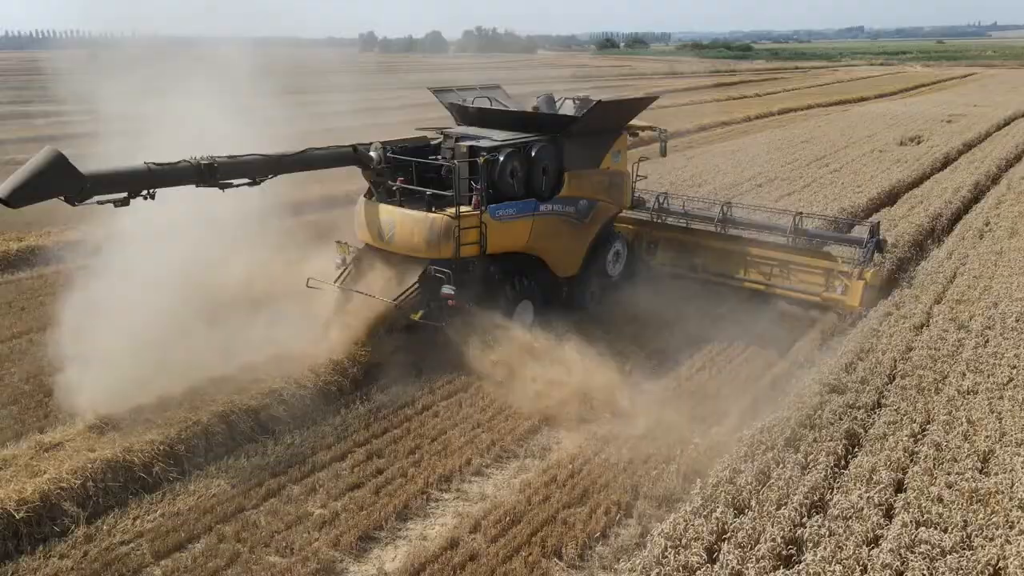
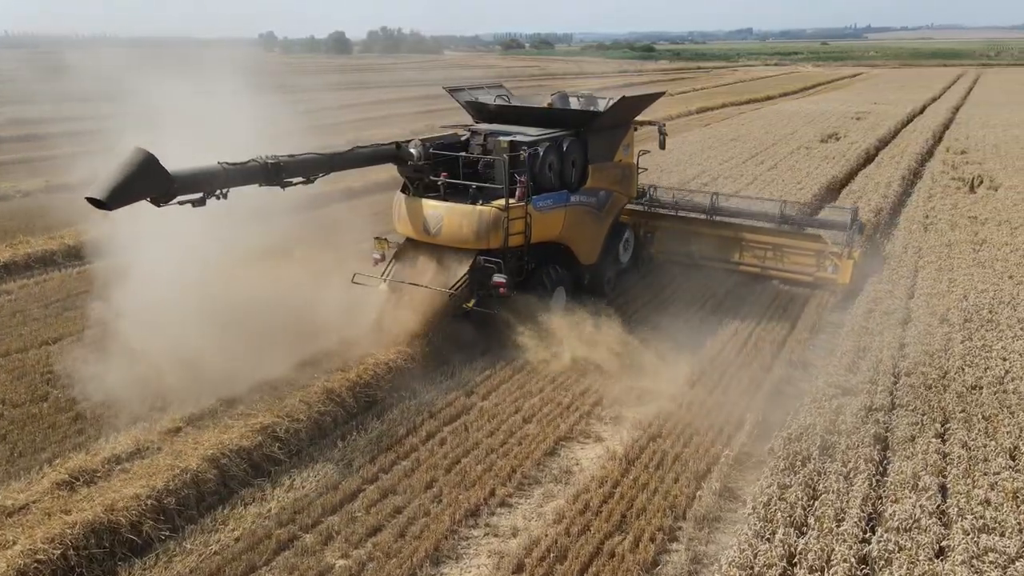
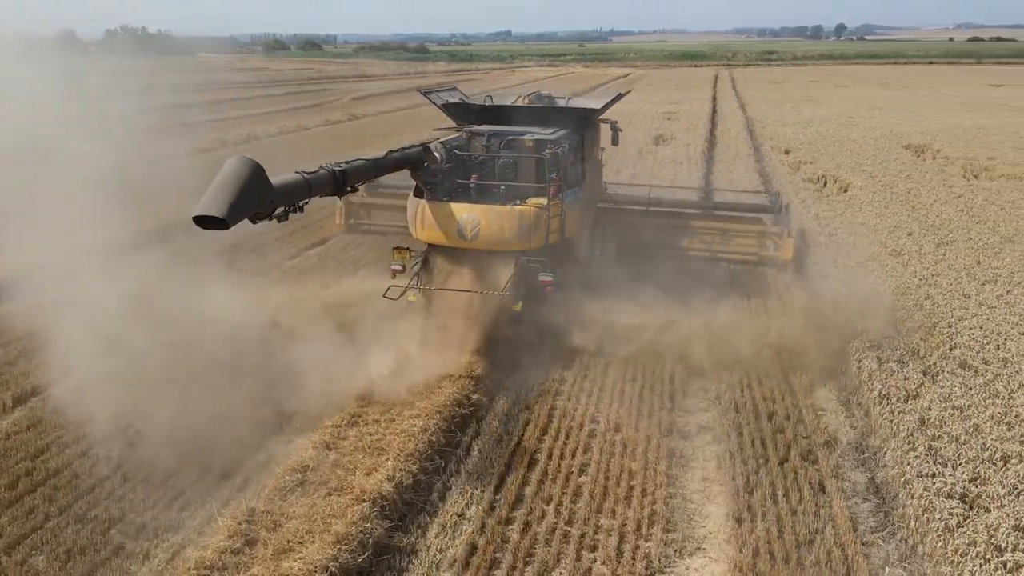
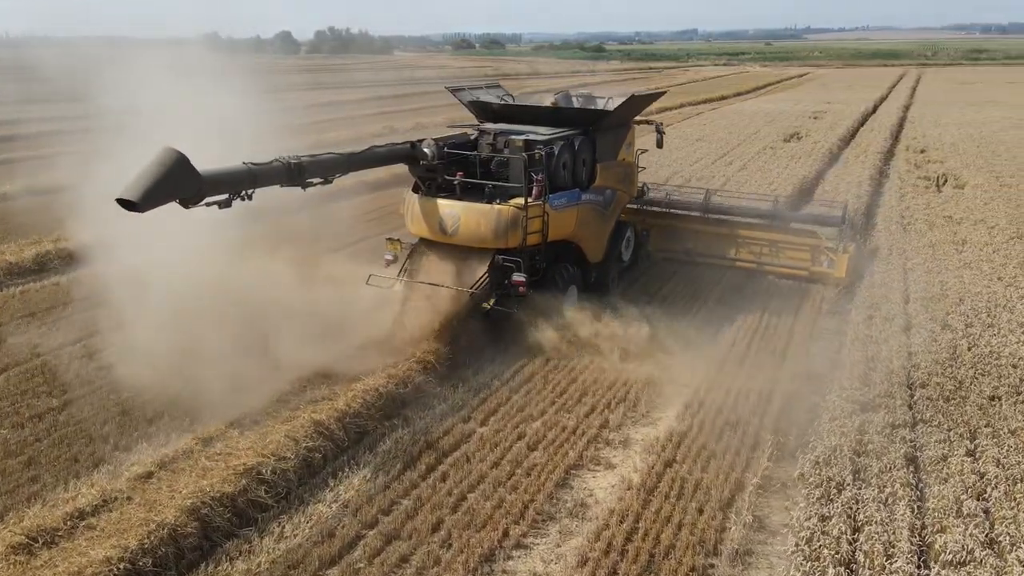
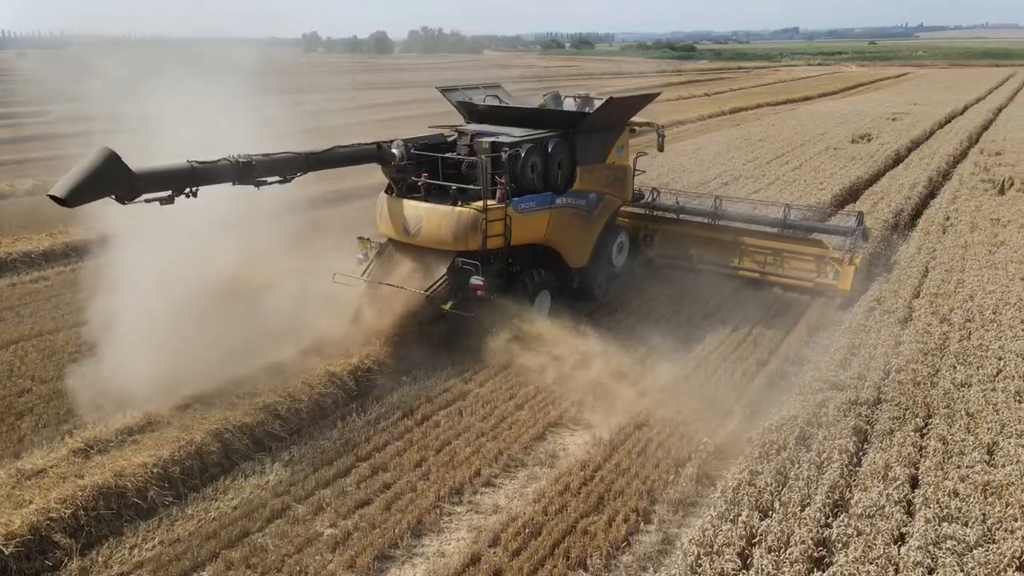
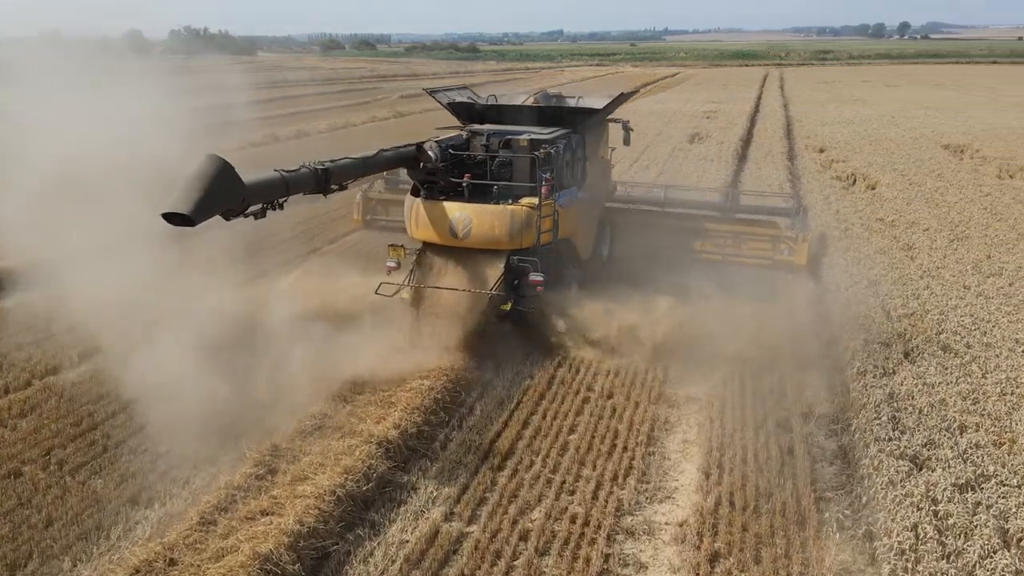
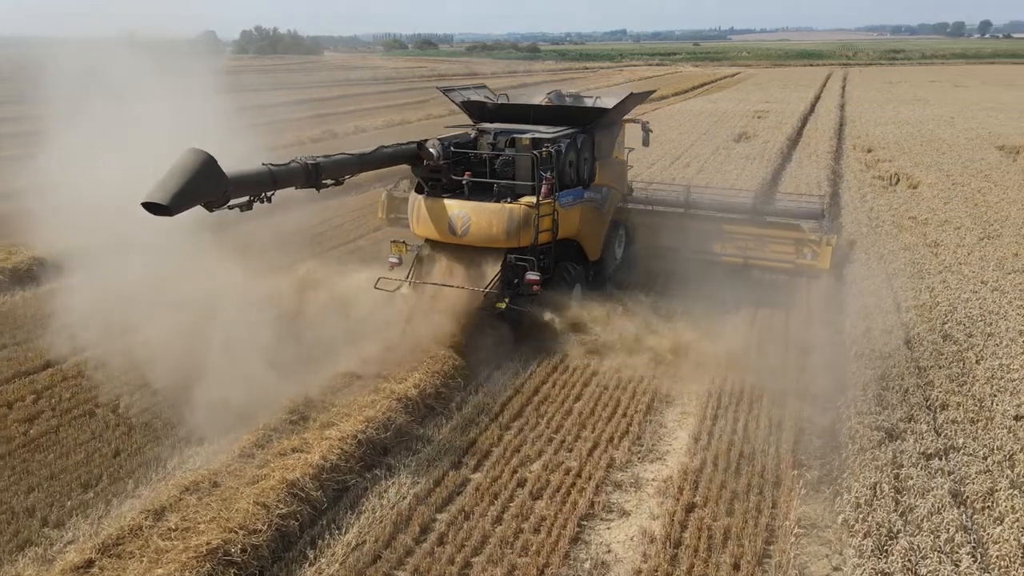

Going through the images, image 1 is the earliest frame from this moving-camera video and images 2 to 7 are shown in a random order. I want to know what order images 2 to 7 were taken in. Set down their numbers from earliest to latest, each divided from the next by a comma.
5, 2, 4, 7, 6, 3
